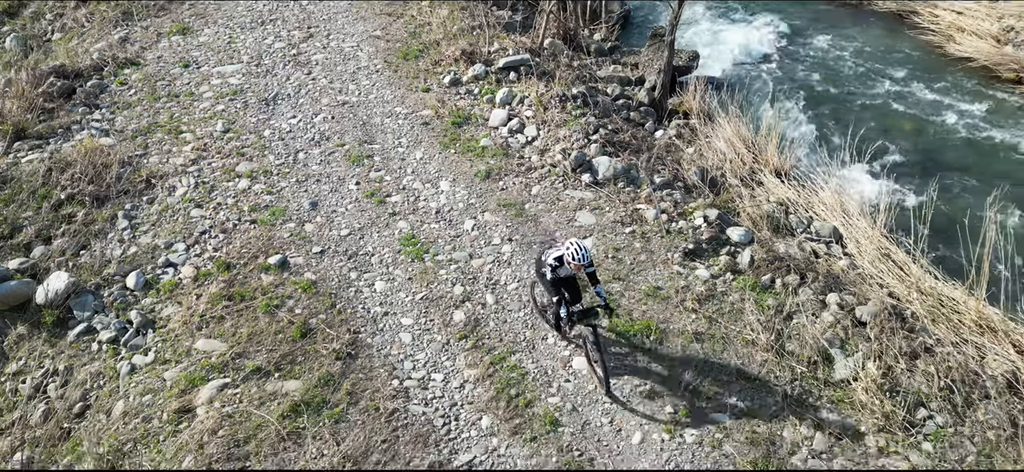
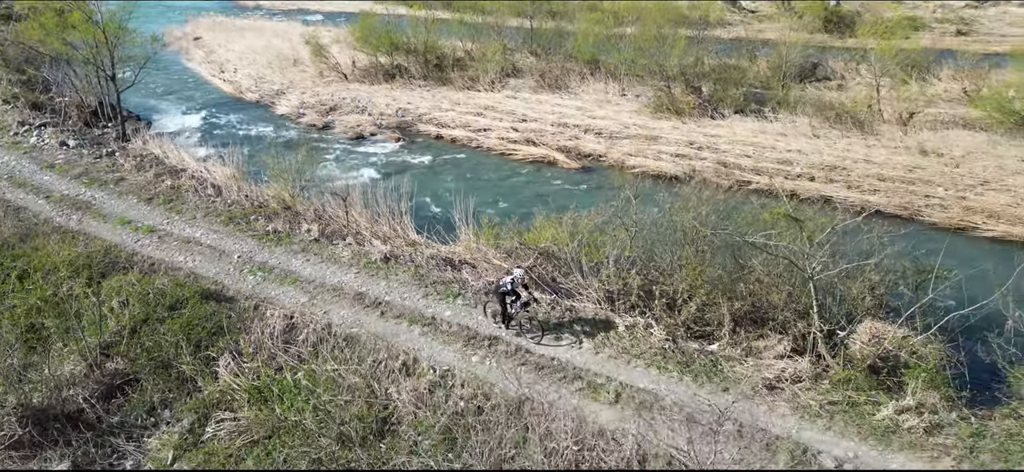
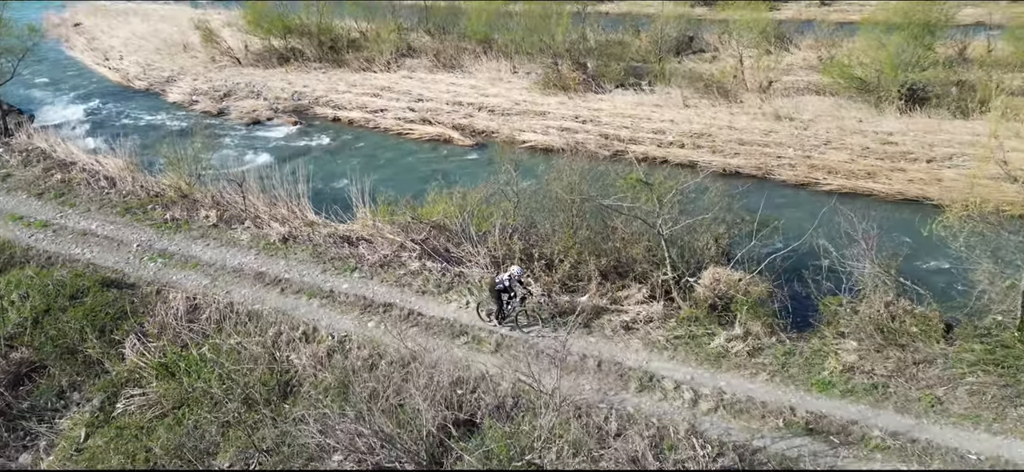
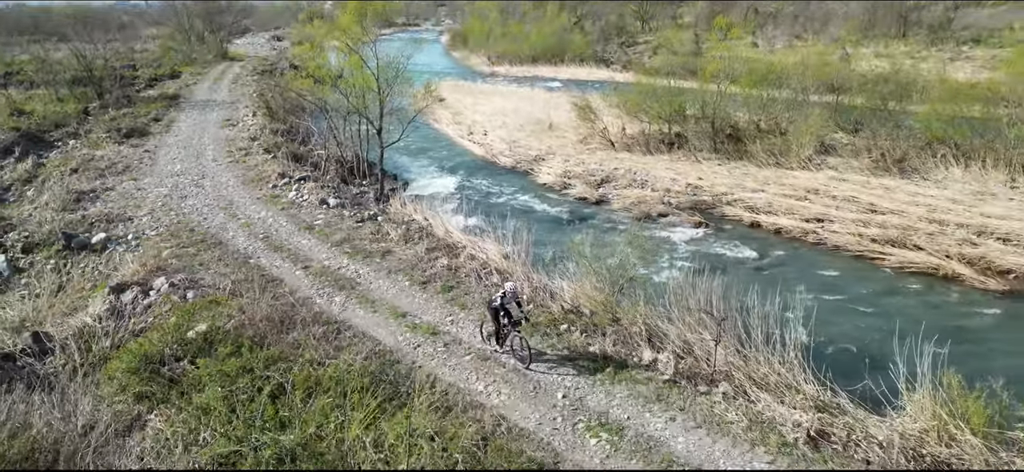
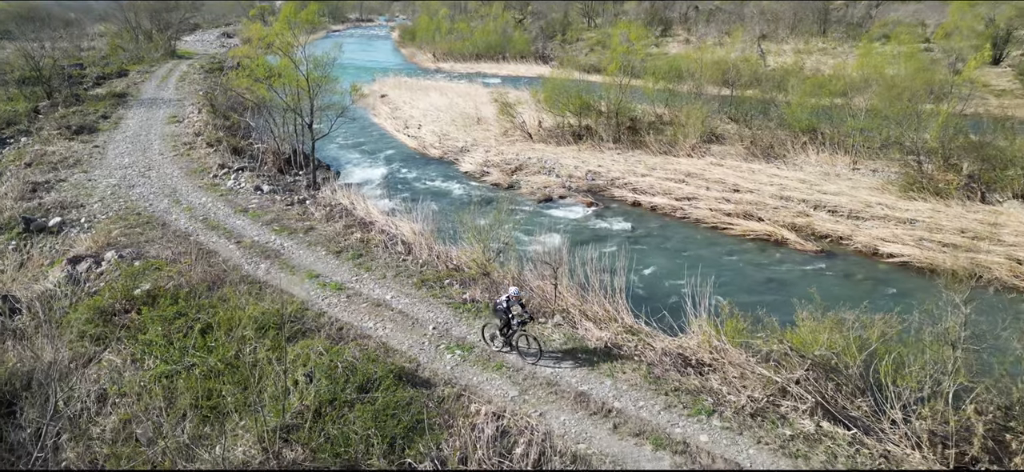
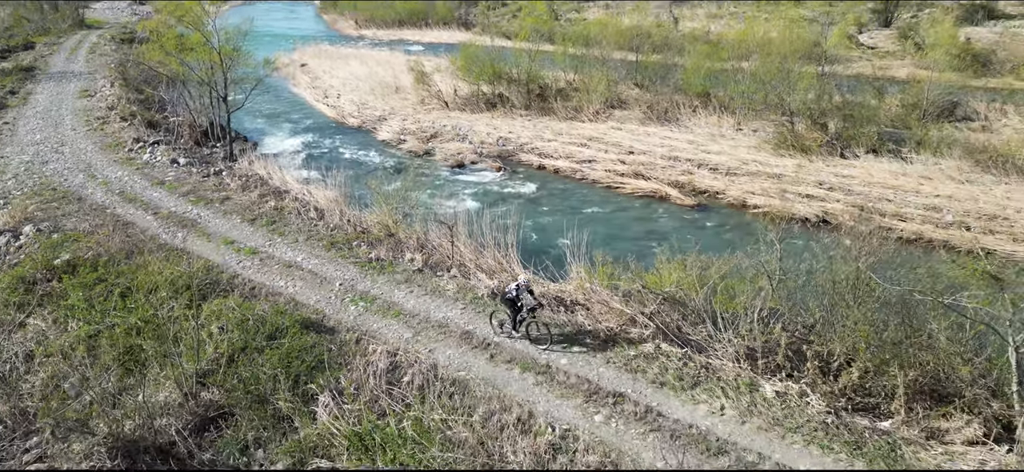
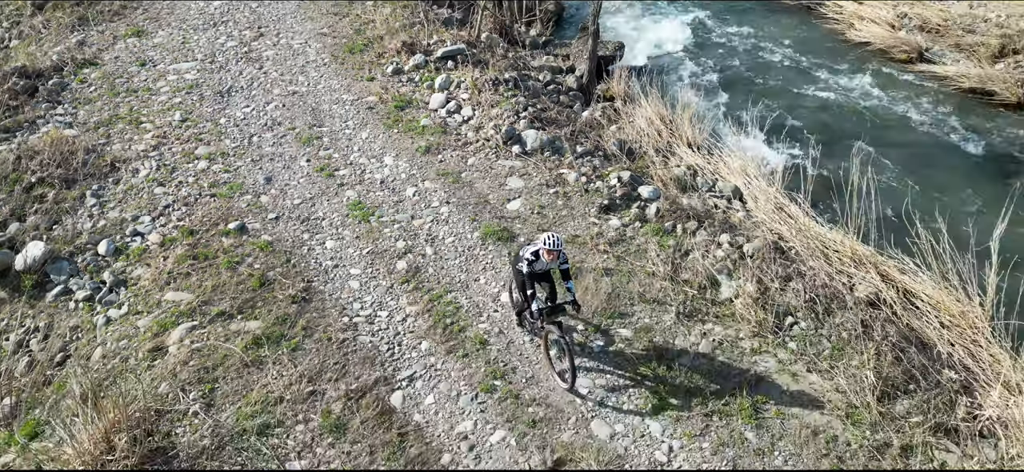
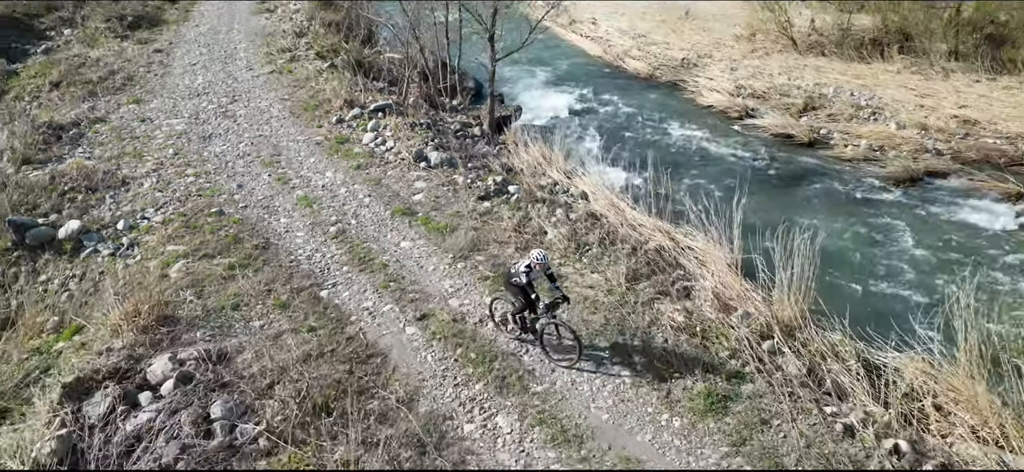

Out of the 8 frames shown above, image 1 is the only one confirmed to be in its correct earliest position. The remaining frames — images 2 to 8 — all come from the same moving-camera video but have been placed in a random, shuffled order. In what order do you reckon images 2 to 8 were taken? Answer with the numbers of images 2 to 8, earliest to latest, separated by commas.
7, 8, 4, 5, 6, 2, 3
